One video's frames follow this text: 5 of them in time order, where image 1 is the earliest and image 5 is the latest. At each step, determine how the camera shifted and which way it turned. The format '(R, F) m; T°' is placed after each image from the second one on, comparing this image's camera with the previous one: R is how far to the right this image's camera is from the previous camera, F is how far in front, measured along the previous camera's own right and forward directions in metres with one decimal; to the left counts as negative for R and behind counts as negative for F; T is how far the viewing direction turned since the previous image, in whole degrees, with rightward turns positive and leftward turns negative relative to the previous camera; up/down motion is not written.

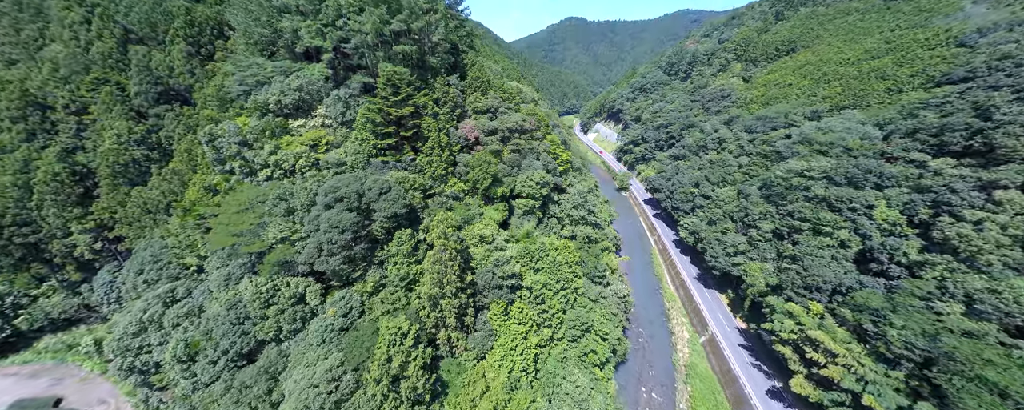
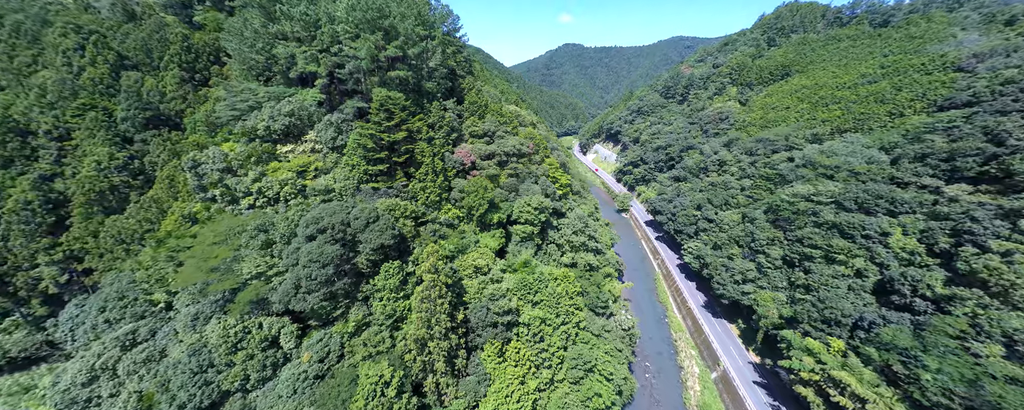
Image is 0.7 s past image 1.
(+0.3, +1.4) m; 0°
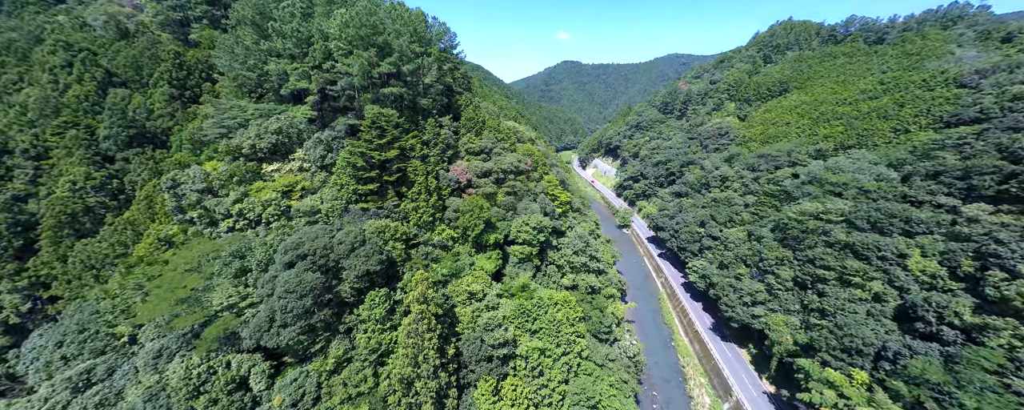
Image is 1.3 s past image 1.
(+0.3, +1.4) m; 0°
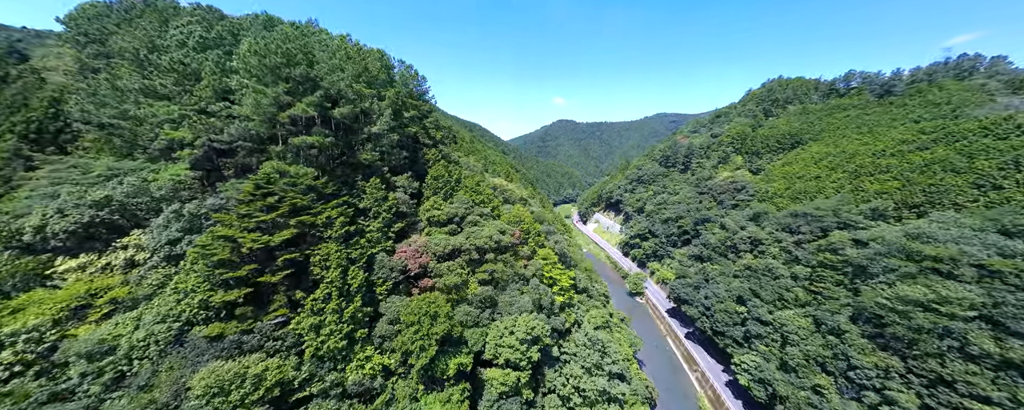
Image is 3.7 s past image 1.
(+1.9, +10.3) m; 0°
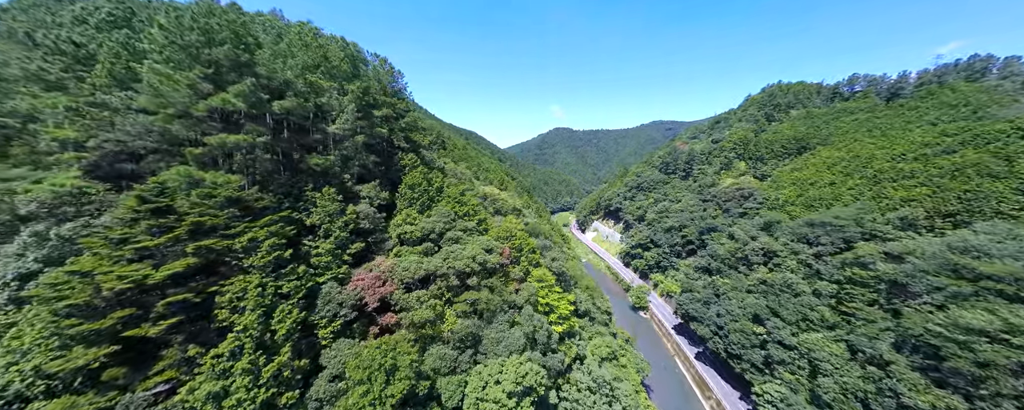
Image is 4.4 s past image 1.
(+0.8, +4.4) m; 0°
